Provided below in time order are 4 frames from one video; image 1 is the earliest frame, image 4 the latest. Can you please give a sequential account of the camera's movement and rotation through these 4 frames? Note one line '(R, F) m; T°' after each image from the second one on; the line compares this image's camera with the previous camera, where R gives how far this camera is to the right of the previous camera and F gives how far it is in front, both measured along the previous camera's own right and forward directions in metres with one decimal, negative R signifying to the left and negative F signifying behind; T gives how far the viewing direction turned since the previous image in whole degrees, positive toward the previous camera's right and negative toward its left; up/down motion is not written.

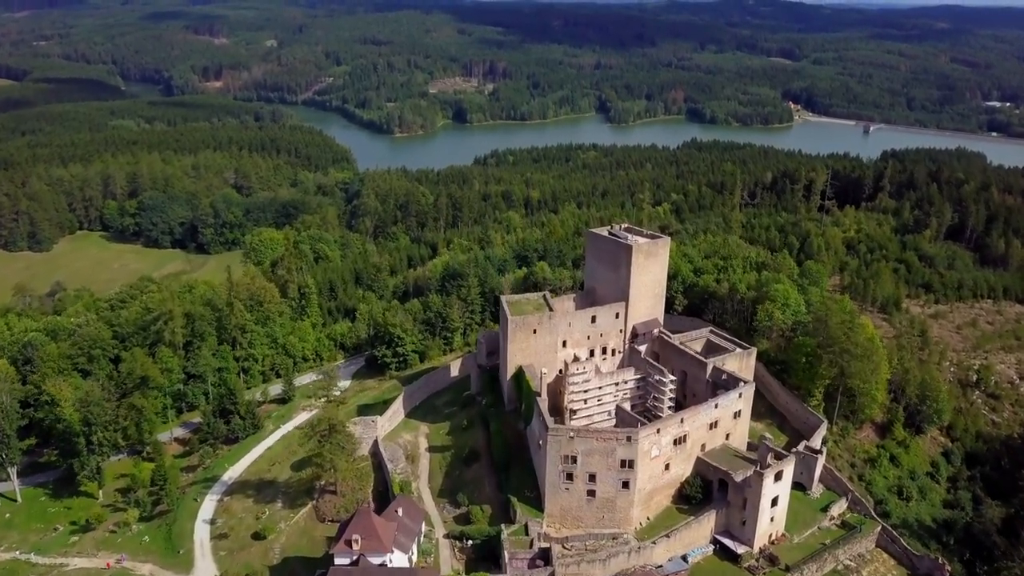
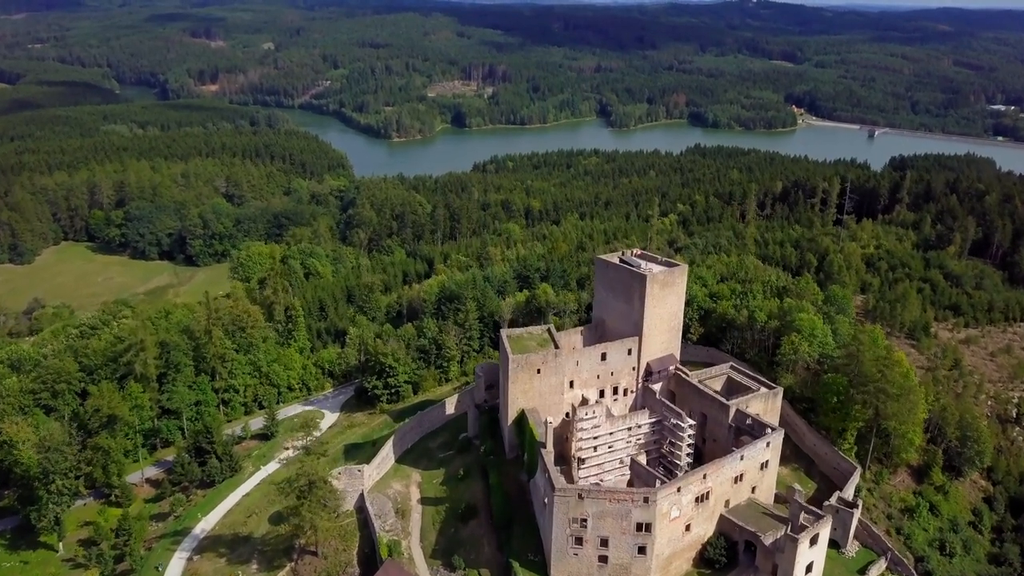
(-0.1, +3.7) m; 0°
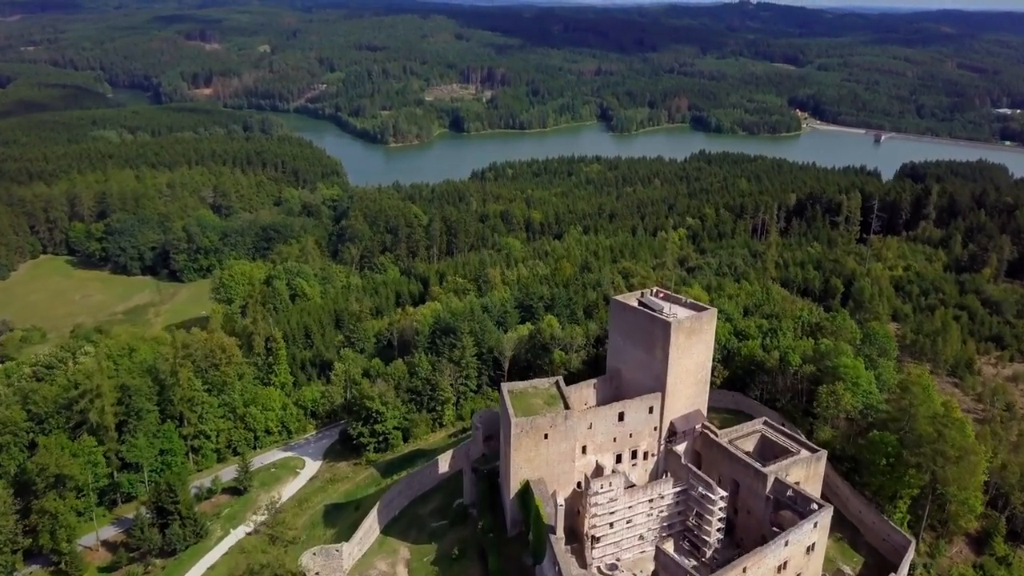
(-0.2, +4.7) m; 0°
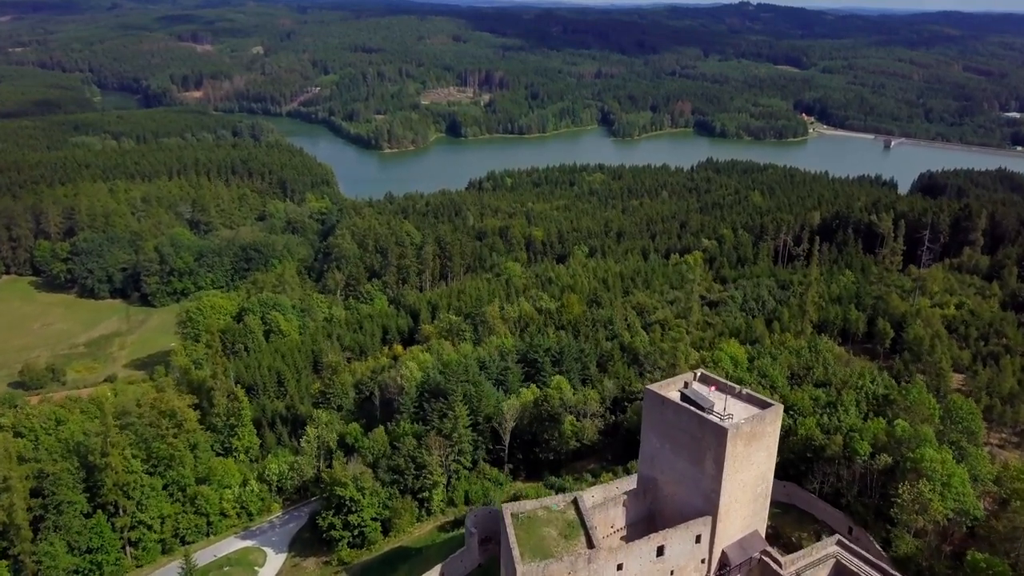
(-0.2, +7.1) m; 0°
